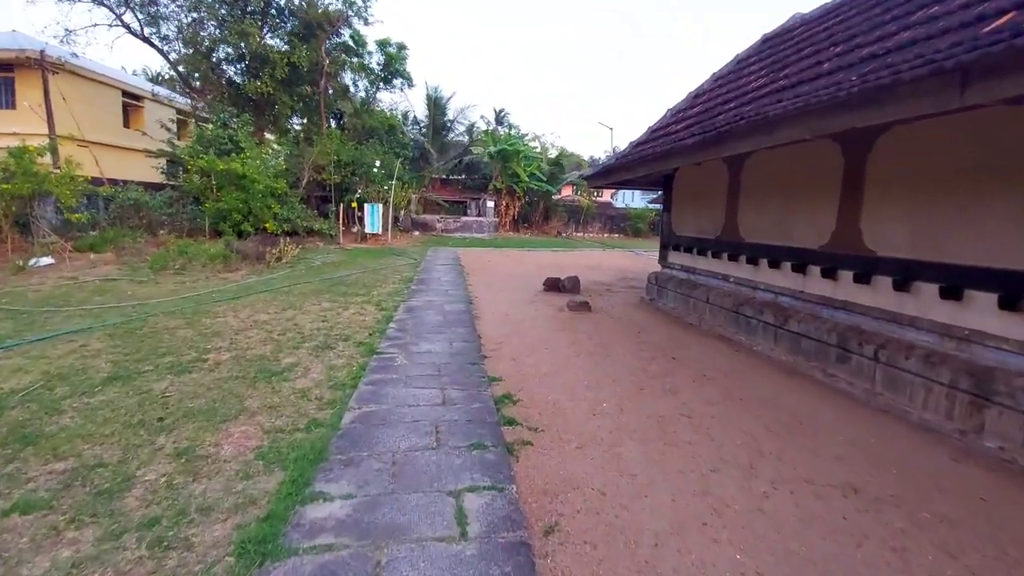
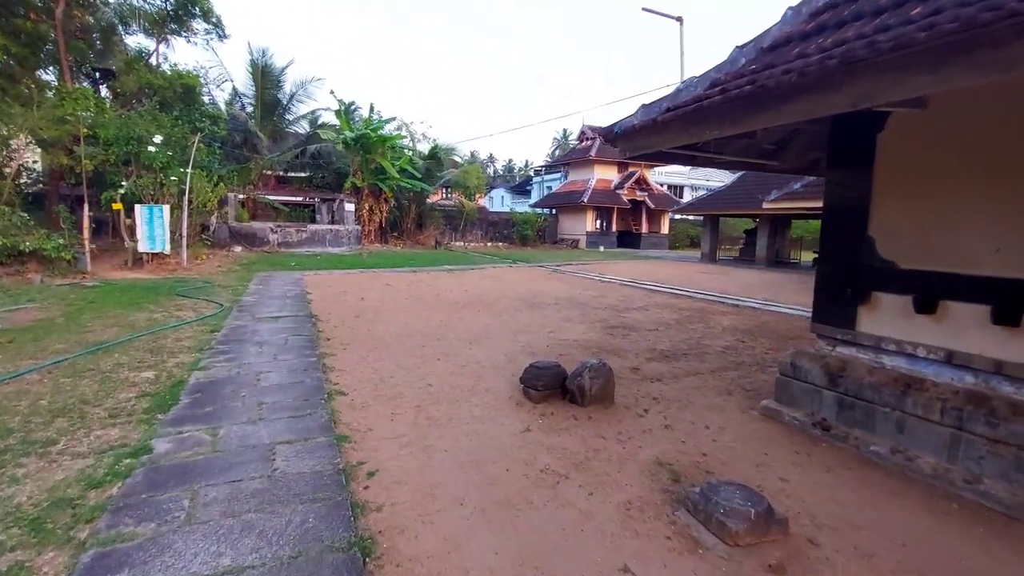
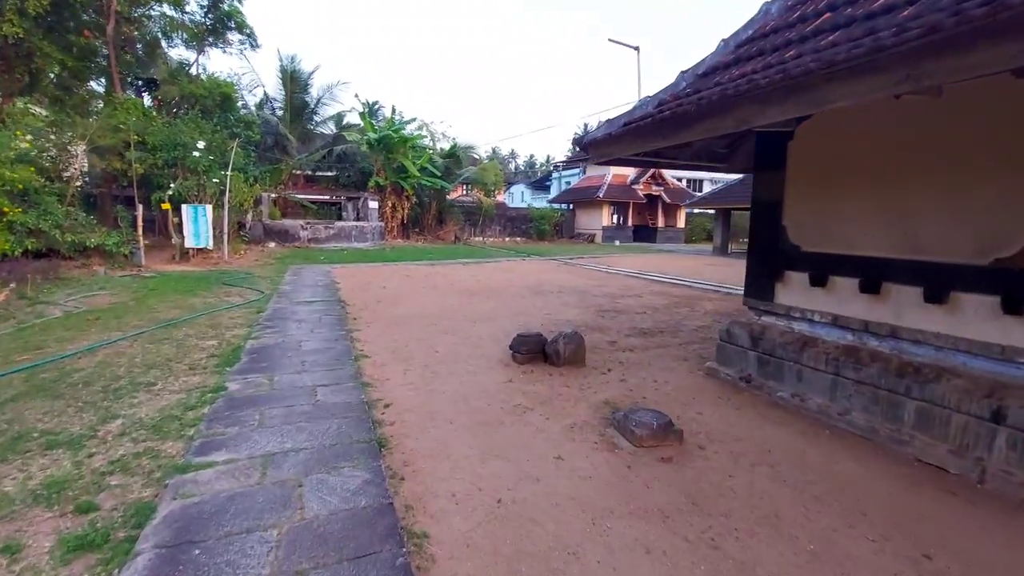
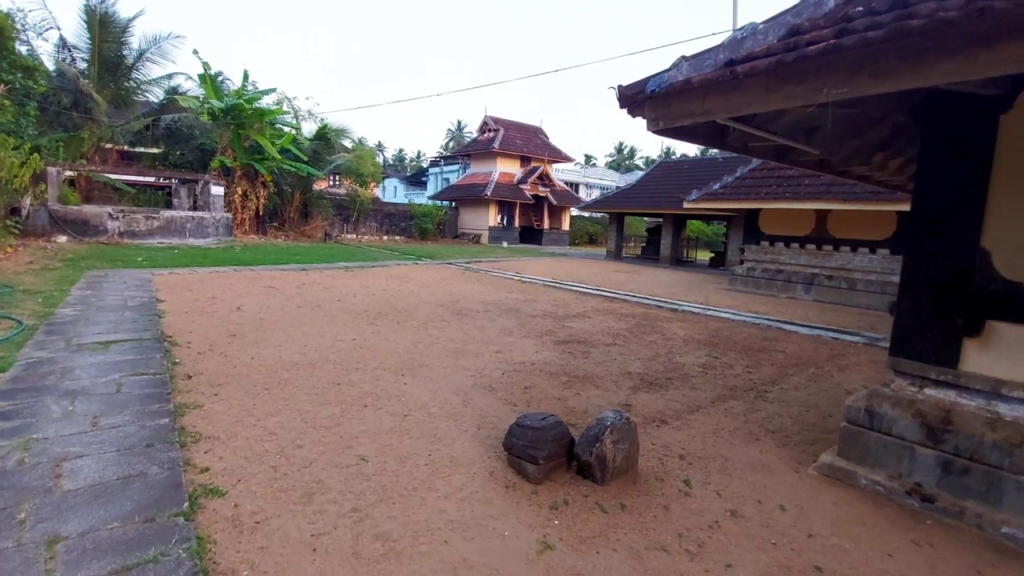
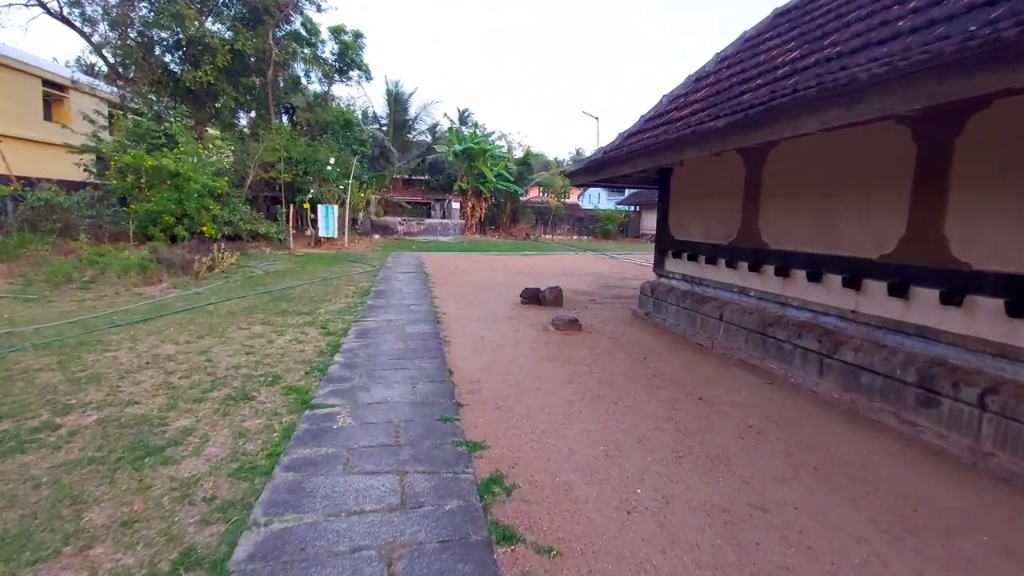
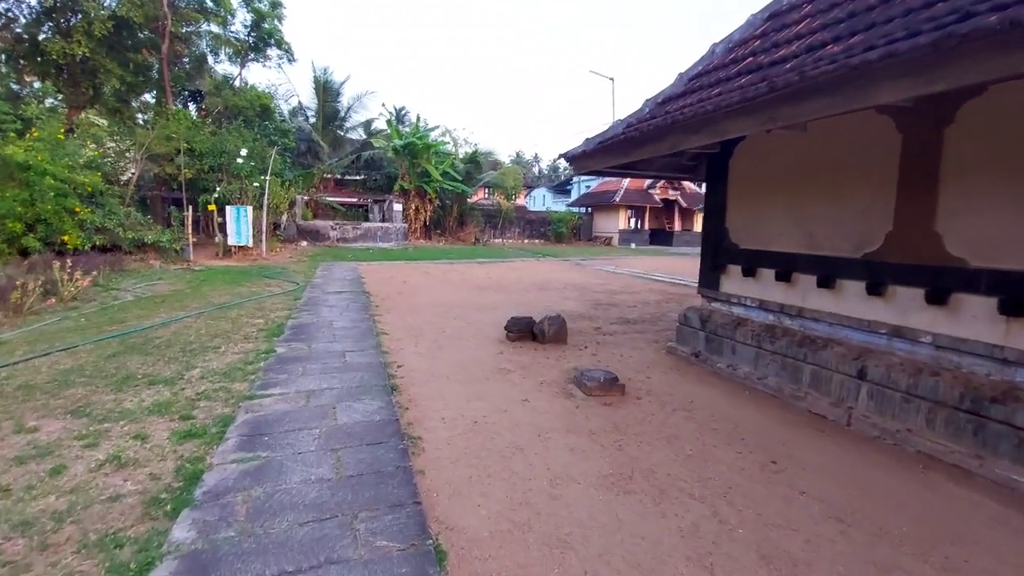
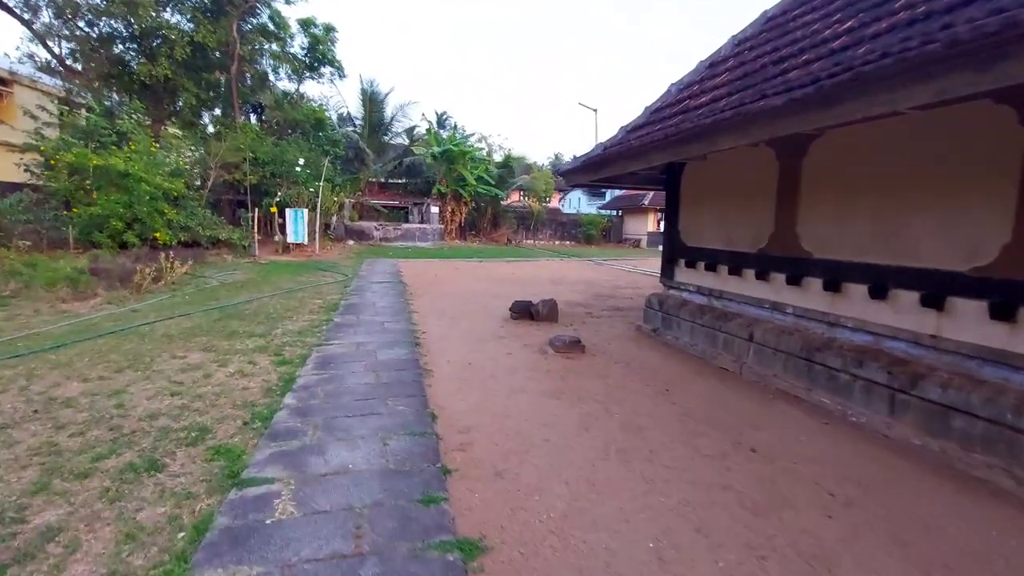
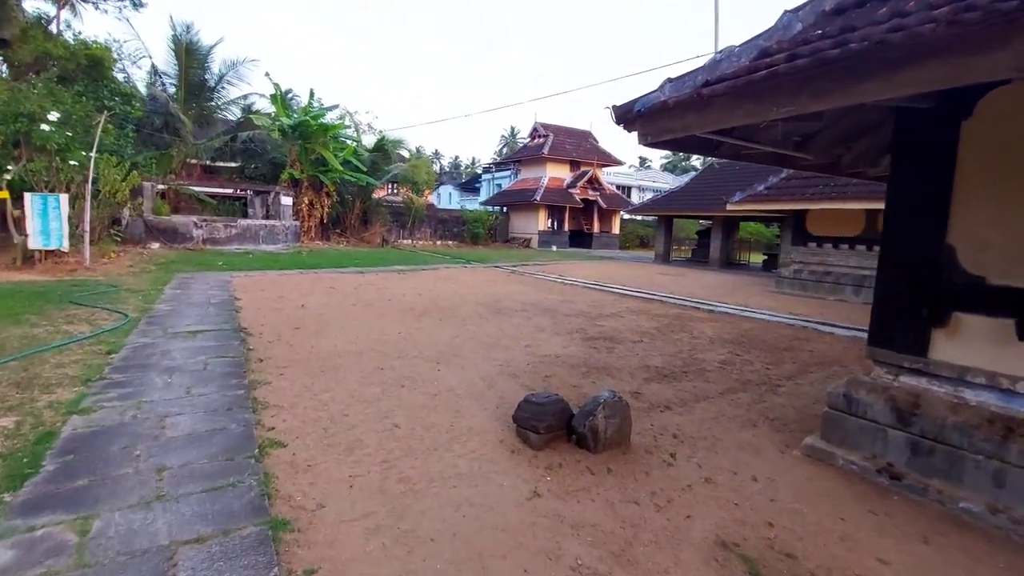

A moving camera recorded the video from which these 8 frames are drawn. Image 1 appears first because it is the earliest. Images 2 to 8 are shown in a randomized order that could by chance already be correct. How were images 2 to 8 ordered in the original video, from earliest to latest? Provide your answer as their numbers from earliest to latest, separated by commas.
5, 7, 6, 3, 2, 8, 4
